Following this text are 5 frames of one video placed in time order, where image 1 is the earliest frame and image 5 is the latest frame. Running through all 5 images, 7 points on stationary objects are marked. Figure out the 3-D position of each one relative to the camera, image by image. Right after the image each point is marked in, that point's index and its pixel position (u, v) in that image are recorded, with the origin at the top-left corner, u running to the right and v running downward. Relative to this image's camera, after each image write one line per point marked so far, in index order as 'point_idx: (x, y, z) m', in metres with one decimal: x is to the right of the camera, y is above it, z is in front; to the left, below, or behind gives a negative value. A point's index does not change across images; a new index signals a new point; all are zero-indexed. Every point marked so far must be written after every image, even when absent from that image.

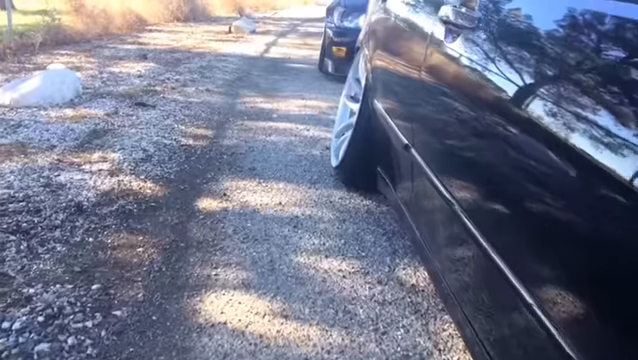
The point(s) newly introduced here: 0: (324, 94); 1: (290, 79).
0: (+0.1, +1.3, +9.1) m
1: (-0.5, +1.7, +10.4) m
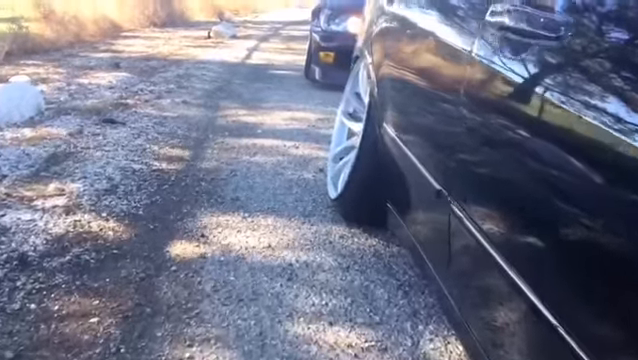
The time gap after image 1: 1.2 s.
0: (-0.1, +1.1, +8.3) m
1: (-0.7, +1.5, +9.7) m
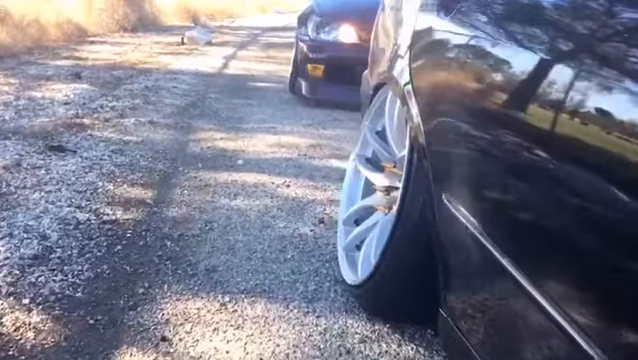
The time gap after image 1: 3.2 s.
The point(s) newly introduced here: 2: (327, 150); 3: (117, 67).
0: (-0.2, +0.7, +7.2) m
1: (-0.9, +1.1, +8.5) m
2: (+0.1, +0.3, +6.1) m
3: (-4.0, +2.2, +11.8) m
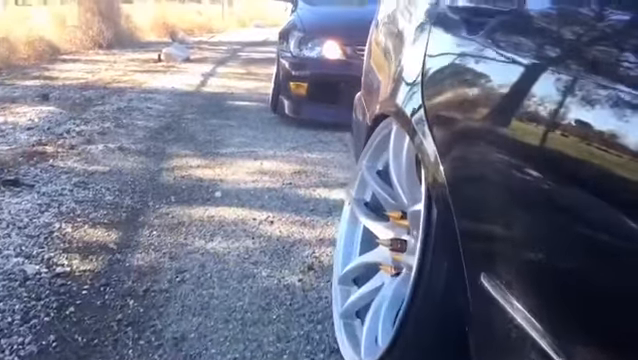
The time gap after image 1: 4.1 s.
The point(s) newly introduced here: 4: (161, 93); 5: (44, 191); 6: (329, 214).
0: (-0.4, +0.4, +6.7) m
1: (-1.1, +0.7, +8.0) m
2: (-0.1, 0.0, +5.6) m
3: (-4.3, +1.7, +11.2) m
4: (-2.8, +1.5, +10.5) m
5: (-2.3, -0.1, +5.0) m
6: (+0.1, -0.3, +4.6) m
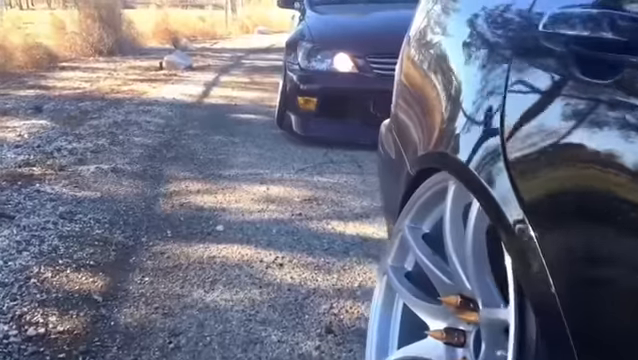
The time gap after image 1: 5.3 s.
0: (-0.3, +0.1, +6.1) m
1: (-1.0, +0.5, +7.4) m
2: (+0.1, -0.2, +5.0) m
3: (-4.2, +1.5, +10.7) m
4: (-2.6, +1.2, +9.9) m
5: (-2.2, -0.3, +4.4) m
6: (+0.2, -0.5, +4.0) m
